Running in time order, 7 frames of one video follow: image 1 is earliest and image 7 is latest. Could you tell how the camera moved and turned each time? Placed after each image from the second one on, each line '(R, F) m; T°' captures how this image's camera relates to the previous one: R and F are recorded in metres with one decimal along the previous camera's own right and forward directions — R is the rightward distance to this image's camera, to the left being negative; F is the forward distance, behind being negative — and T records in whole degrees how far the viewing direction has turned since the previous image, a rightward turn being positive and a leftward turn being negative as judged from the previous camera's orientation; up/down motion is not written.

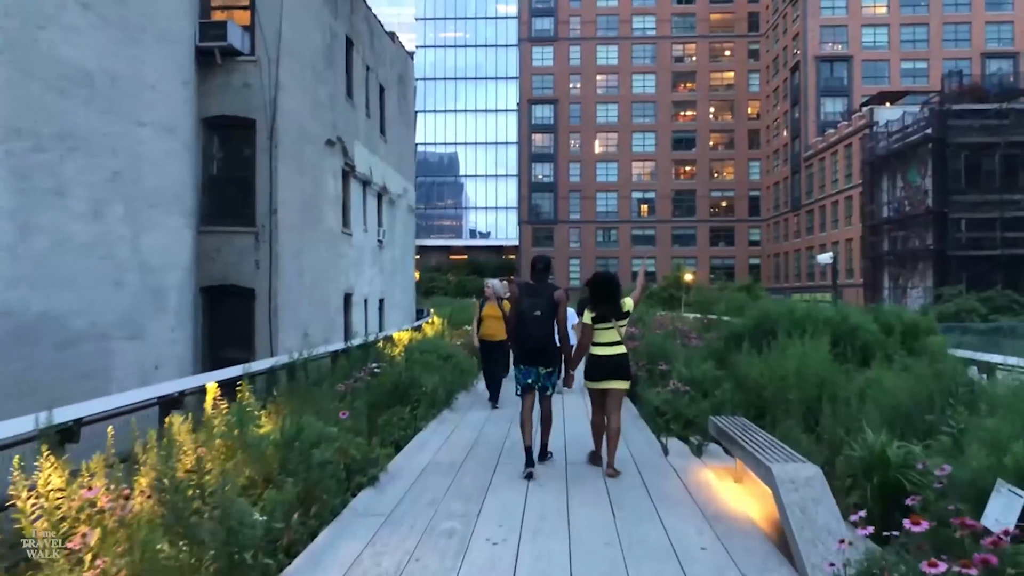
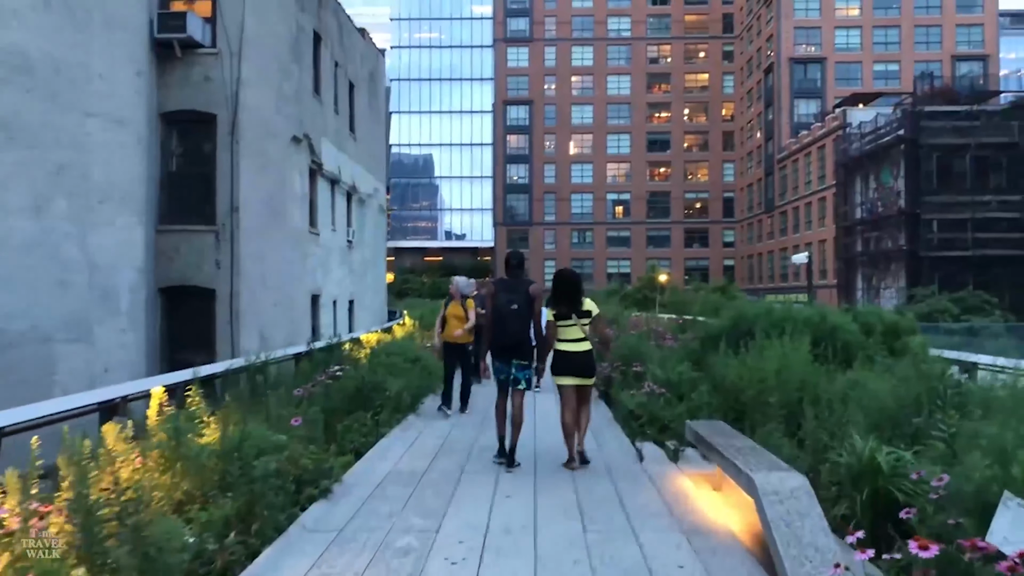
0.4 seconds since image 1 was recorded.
(+0.1, +0.4) m; +2°
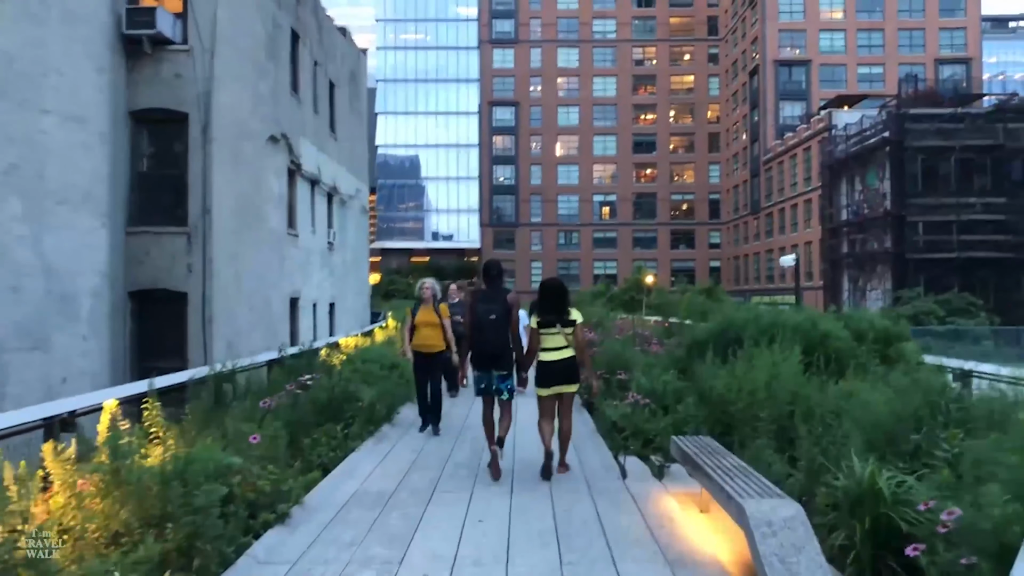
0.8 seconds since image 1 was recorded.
(+0.1, +0.4) m; +1°
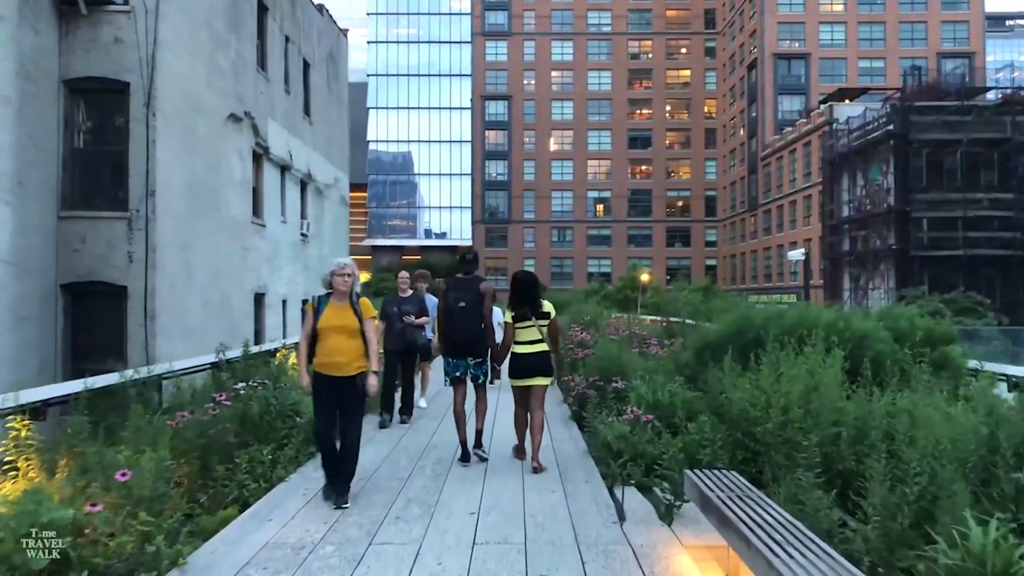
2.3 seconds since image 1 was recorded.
(+0.2, +1.5) m; 0°
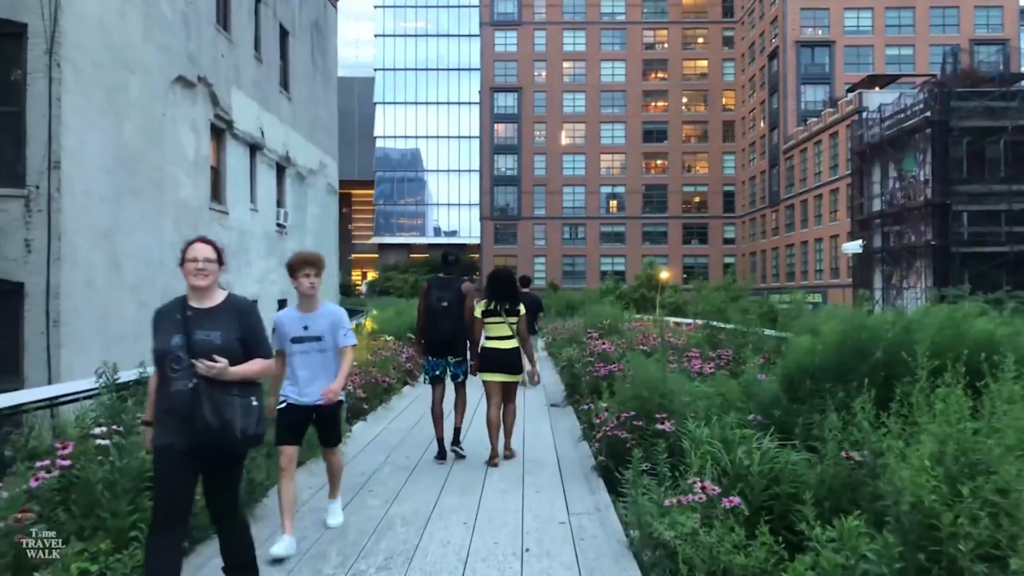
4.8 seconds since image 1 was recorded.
(+0.1, +2.7) m; -1°
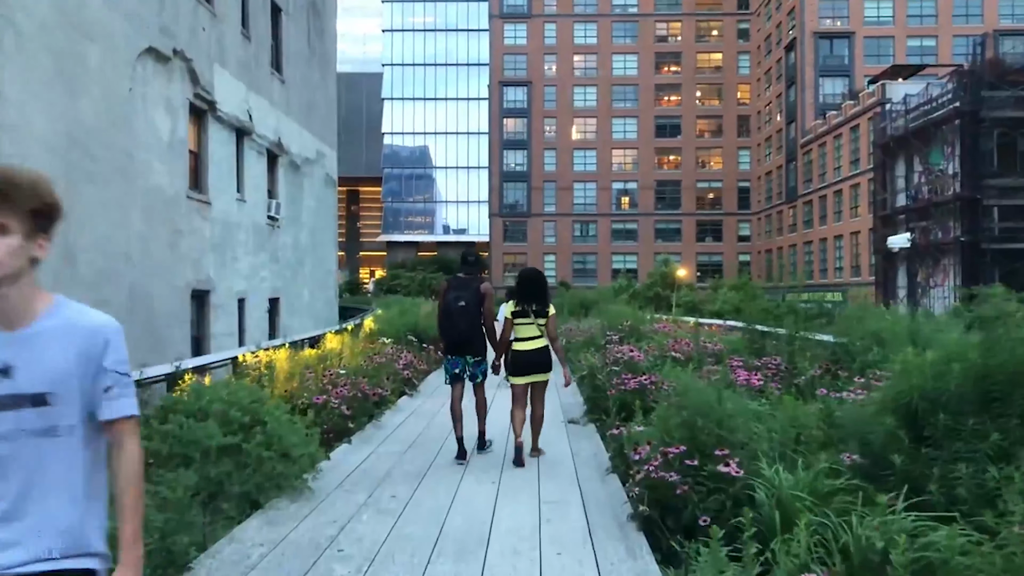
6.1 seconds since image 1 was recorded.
(0.0, +1.4) m; -1°
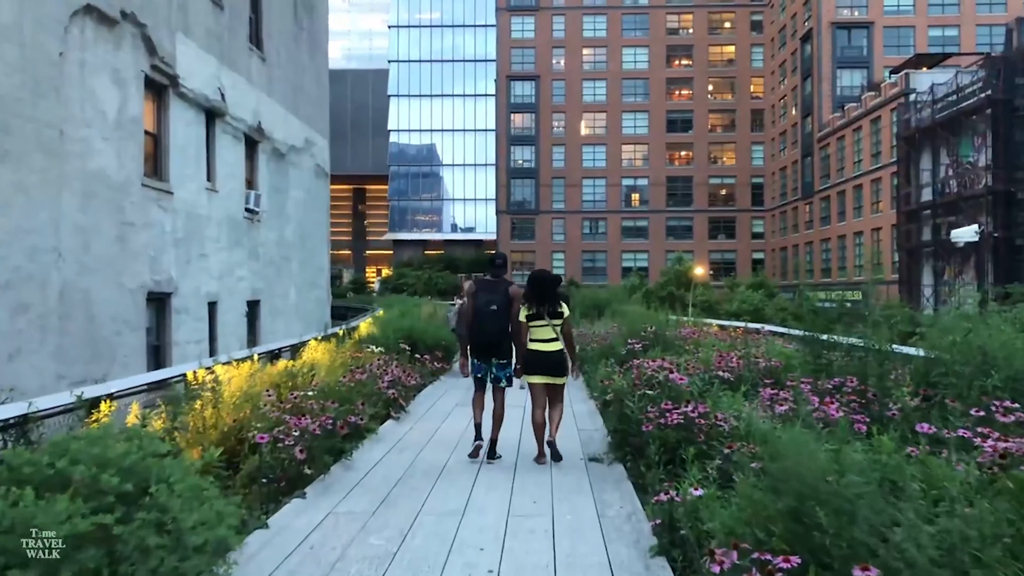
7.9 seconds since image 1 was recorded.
(0.0, +1.8) m; 0°
